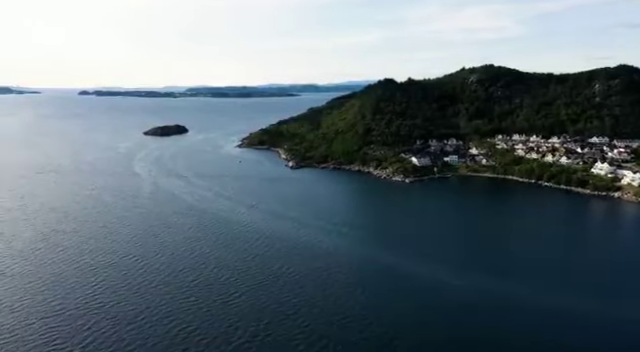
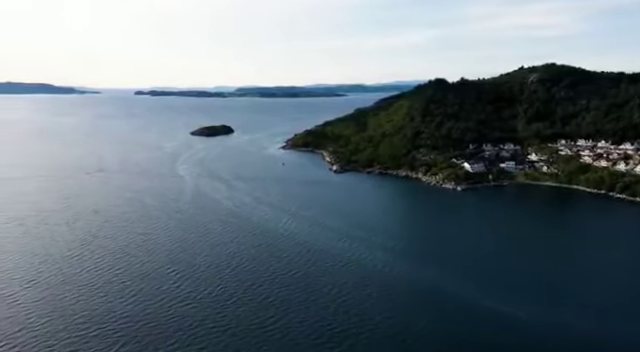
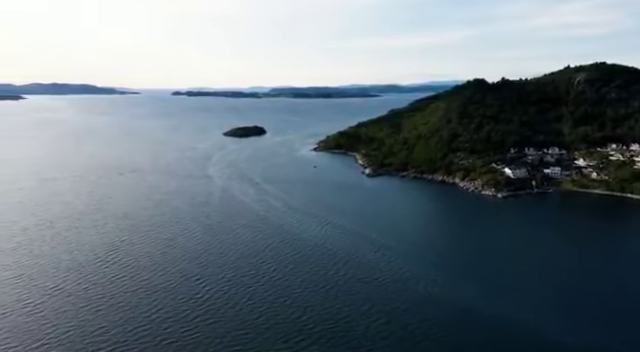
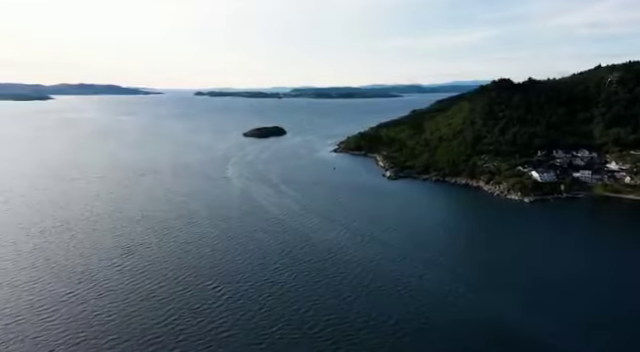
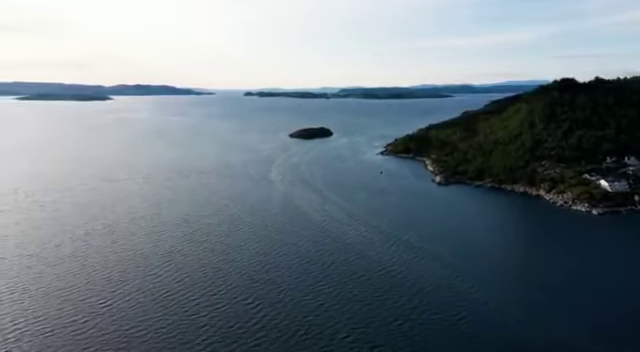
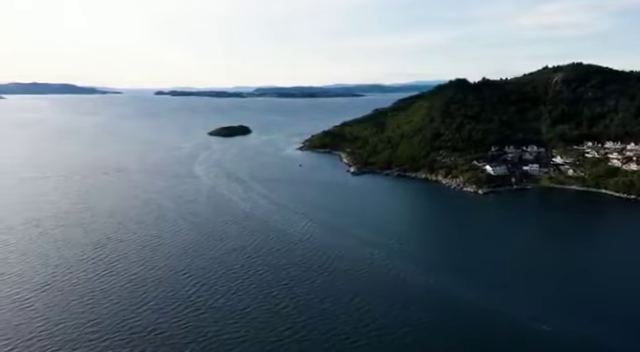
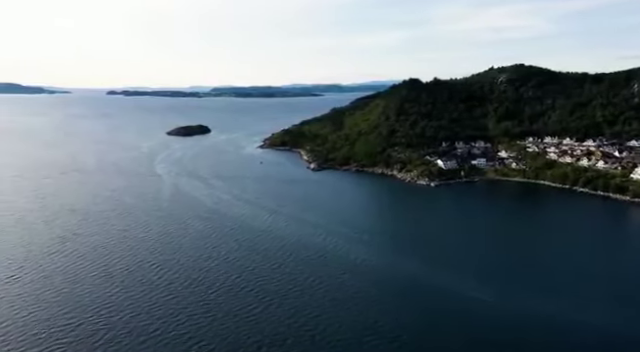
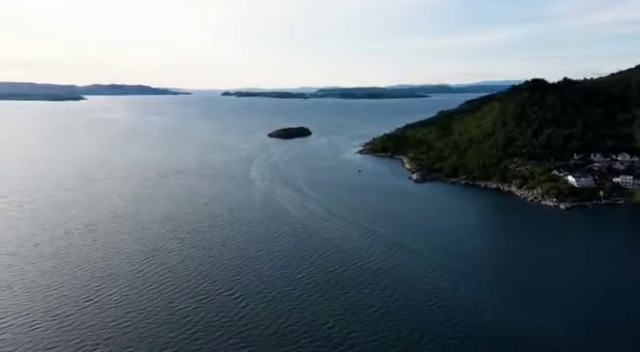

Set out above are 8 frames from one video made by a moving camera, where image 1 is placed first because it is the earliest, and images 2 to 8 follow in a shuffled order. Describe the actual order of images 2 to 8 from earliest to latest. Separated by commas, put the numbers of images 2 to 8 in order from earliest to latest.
7, 2, 6, 3, 4, 8, 5
